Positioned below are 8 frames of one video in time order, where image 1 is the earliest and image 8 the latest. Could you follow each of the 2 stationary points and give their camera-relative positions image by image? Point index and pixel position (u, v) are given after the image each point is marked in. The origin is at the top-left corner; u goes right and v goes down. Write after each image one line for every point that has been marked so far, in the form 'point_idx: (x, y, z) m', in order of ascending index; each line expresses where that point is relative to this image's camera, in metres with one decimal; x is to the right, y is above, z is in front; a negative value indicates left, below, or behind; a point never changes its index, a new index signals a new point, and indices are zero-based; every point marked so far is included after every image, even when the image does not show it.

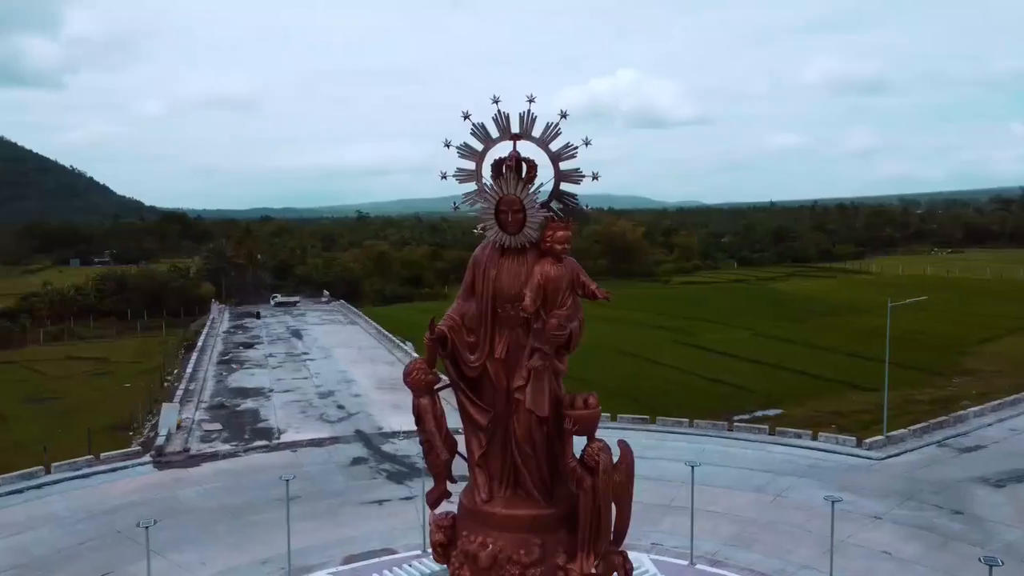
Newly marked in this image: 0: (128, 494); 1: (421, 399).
0: (-8.6, -4.6, +17.8) m
1: (-0.9, -1.1, +7.9) m
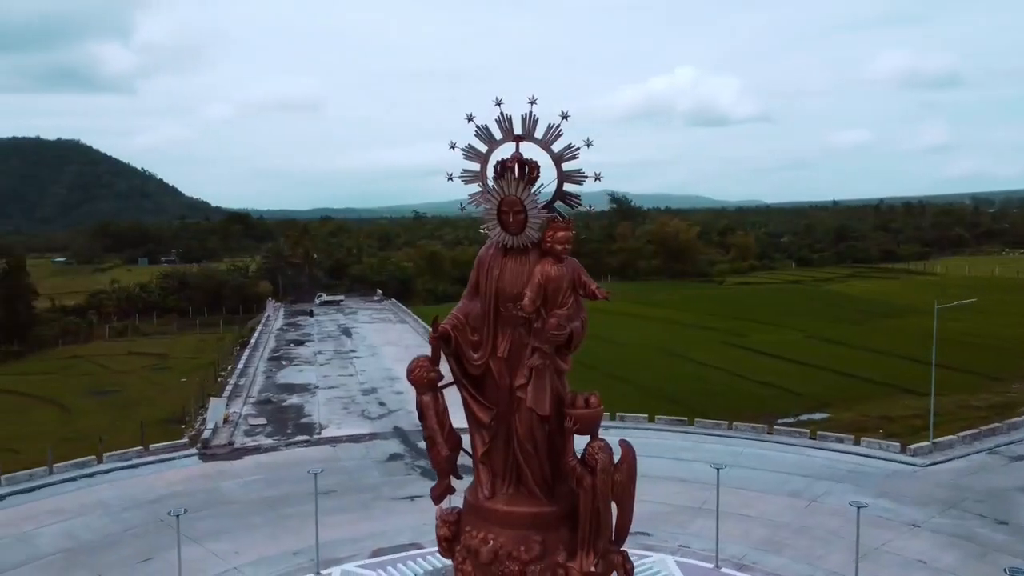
0: (-7.9, -4.6, +18.4) m
1: (-0.9, -1.1, +8.1) m
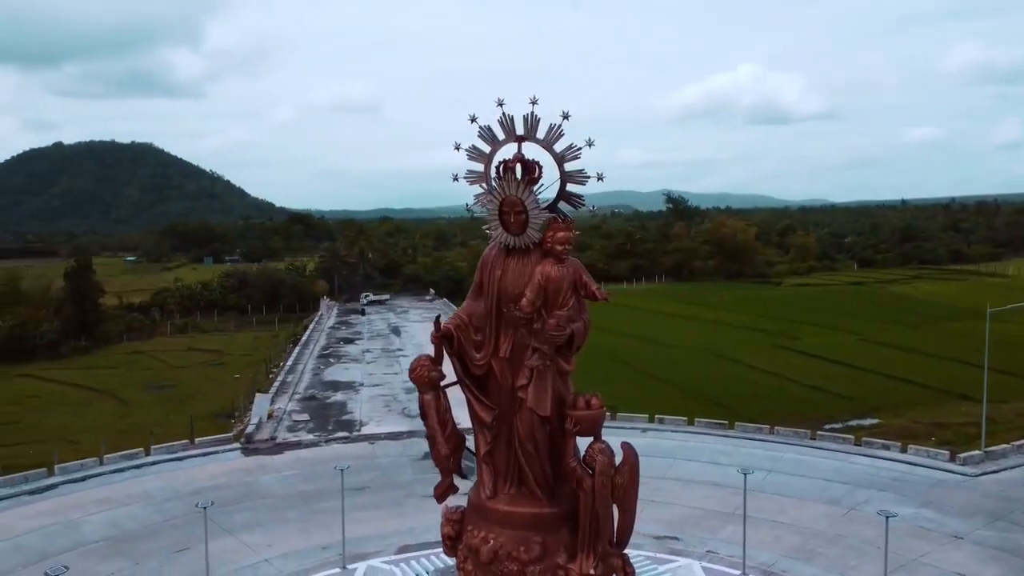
0: (-7.2, -4.5, +19.0) m
1: (-0.9, -1.1, +8.1) m
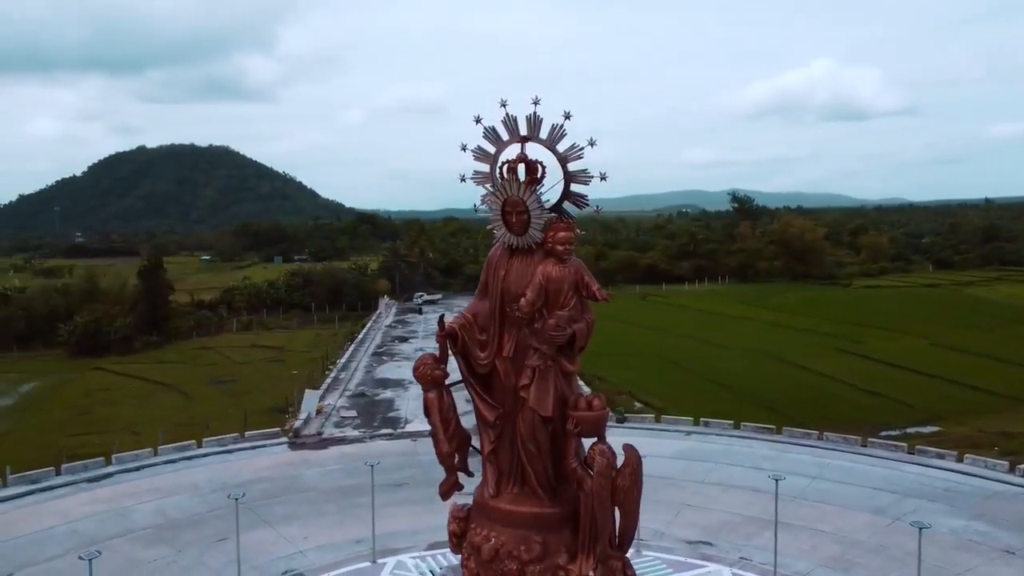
0: (-6.2, -4.5, +19.6) m
1: (-0.9, -1.1, +8.2) m
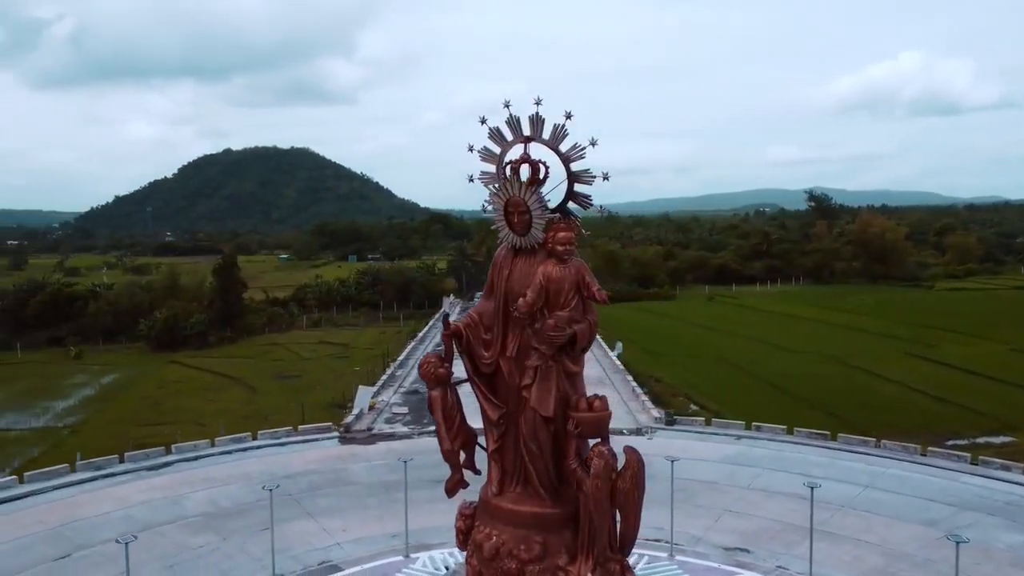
0: (-5.2, -4.4, +20.1) m
1: (-0.8, -1.1, +8.3) m
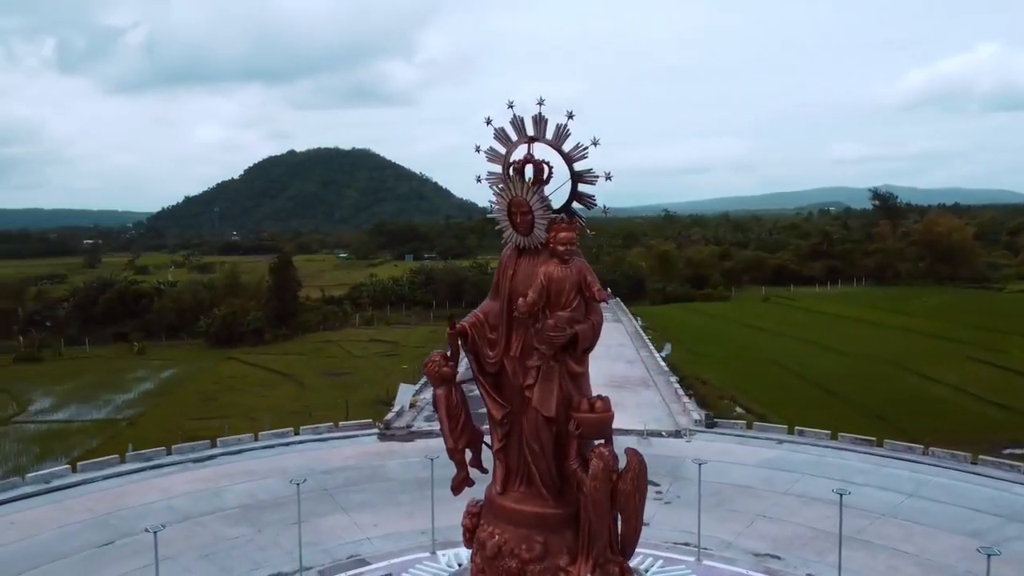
0: (-4.3, -4.4, +20.5) m
1: (-0.8, -1.1, +8.4) m
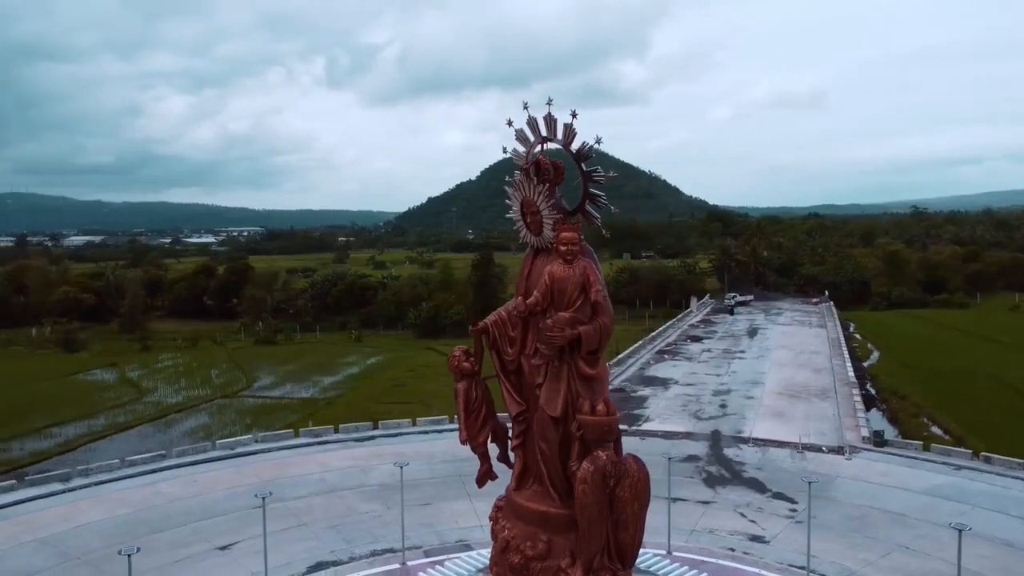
0: (-0.6, -4.3, +21.3) m
1: (-0.6, -1.1, +8.7) m
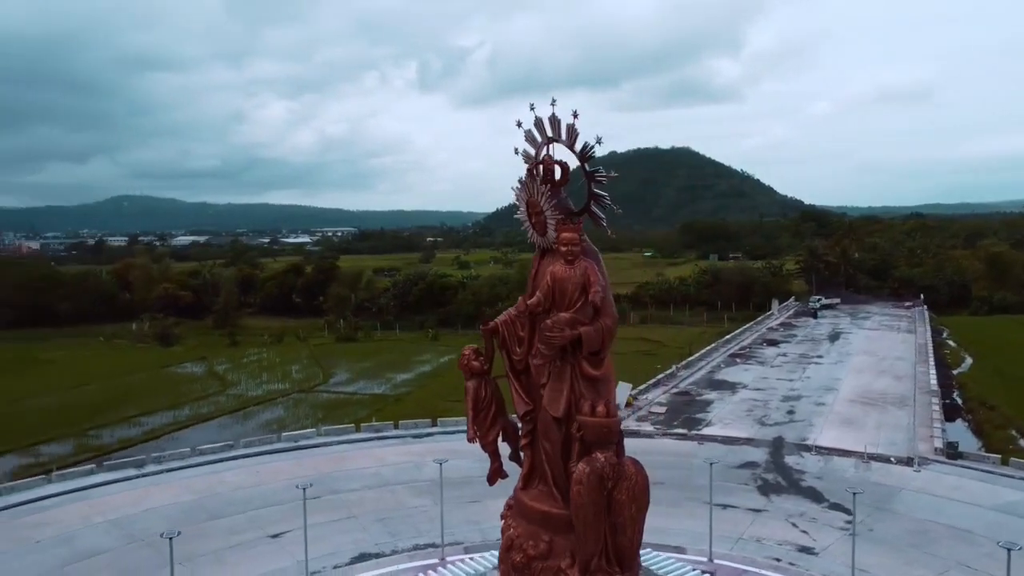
0: (+0.8, -4.3, +21.4) m
1: (-0.5, -1.1, +8.9) m
